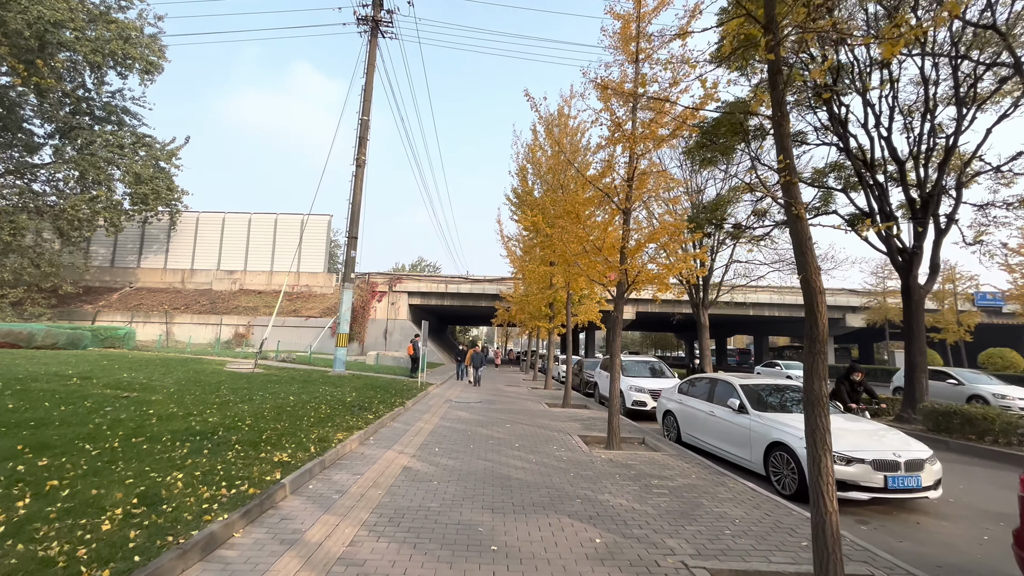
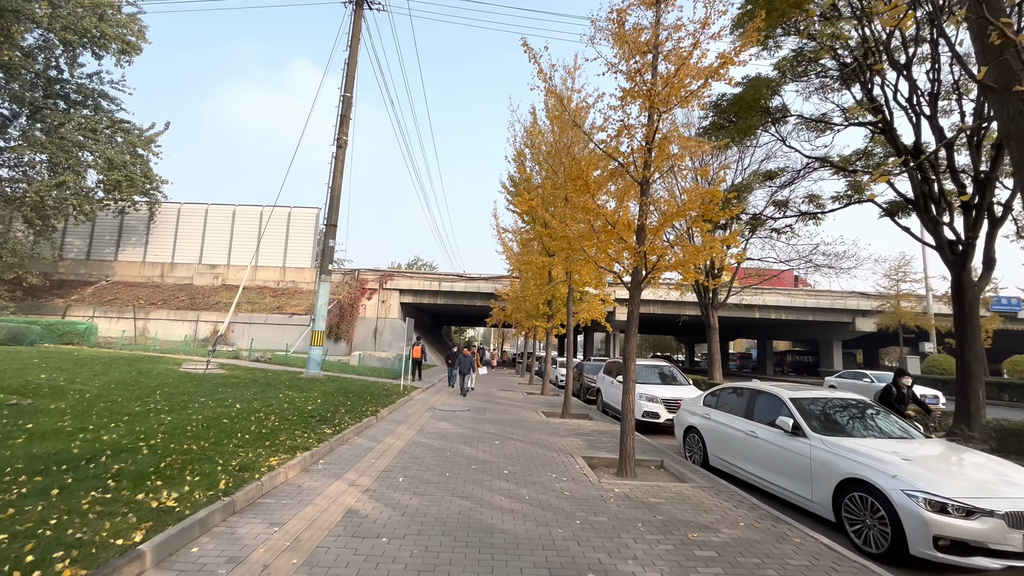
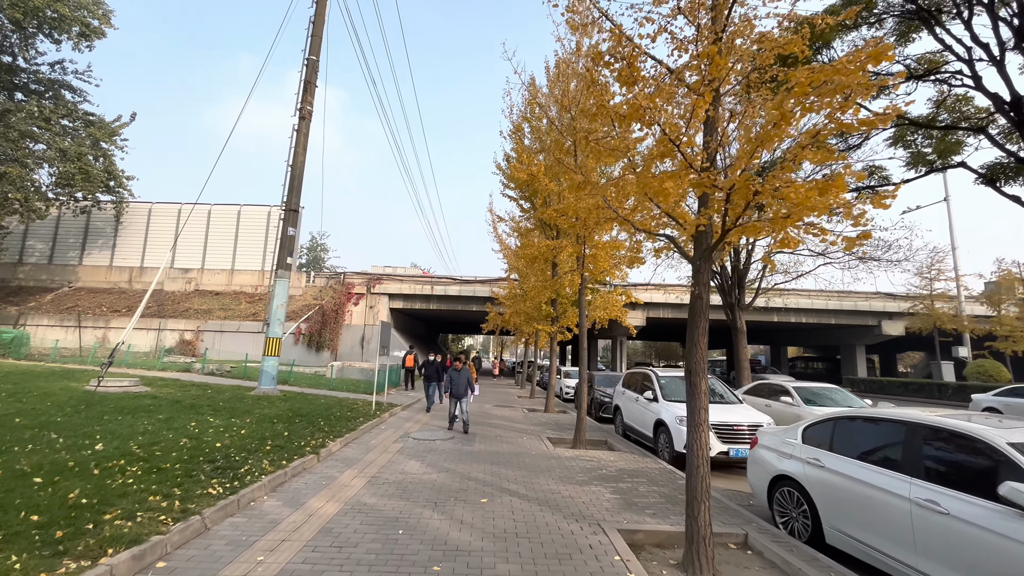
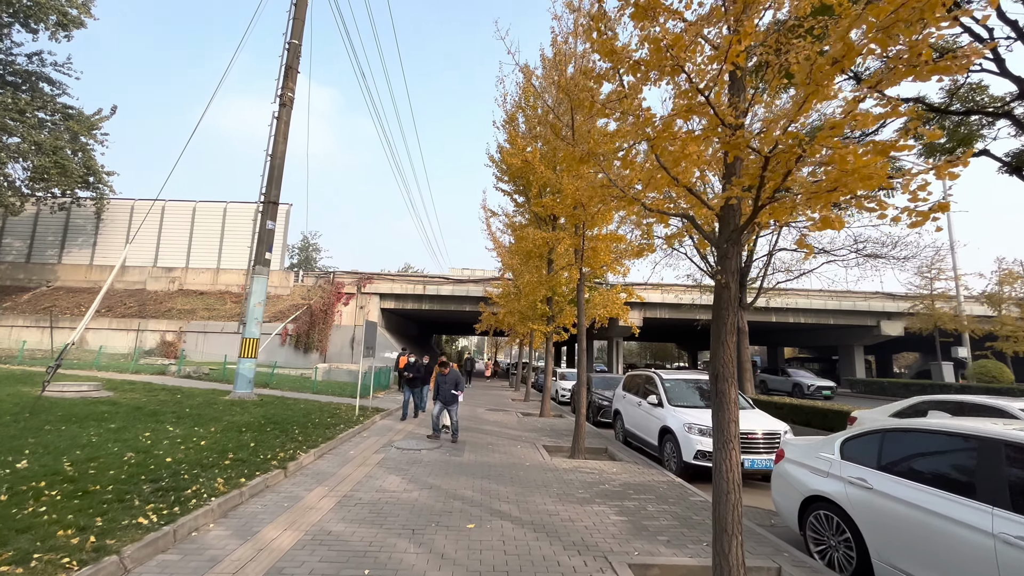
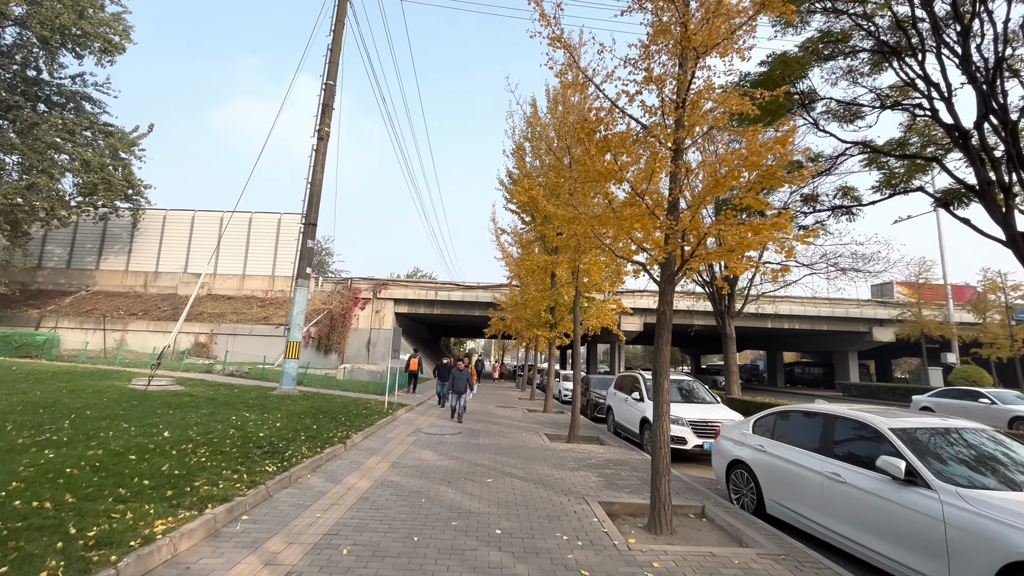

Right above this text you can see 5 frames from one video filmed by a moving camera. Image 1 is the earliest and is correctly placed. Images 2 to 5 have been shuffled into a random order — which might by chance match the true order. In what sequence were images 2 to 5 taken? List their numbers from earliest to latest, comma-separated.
2, 5, 3, 4
